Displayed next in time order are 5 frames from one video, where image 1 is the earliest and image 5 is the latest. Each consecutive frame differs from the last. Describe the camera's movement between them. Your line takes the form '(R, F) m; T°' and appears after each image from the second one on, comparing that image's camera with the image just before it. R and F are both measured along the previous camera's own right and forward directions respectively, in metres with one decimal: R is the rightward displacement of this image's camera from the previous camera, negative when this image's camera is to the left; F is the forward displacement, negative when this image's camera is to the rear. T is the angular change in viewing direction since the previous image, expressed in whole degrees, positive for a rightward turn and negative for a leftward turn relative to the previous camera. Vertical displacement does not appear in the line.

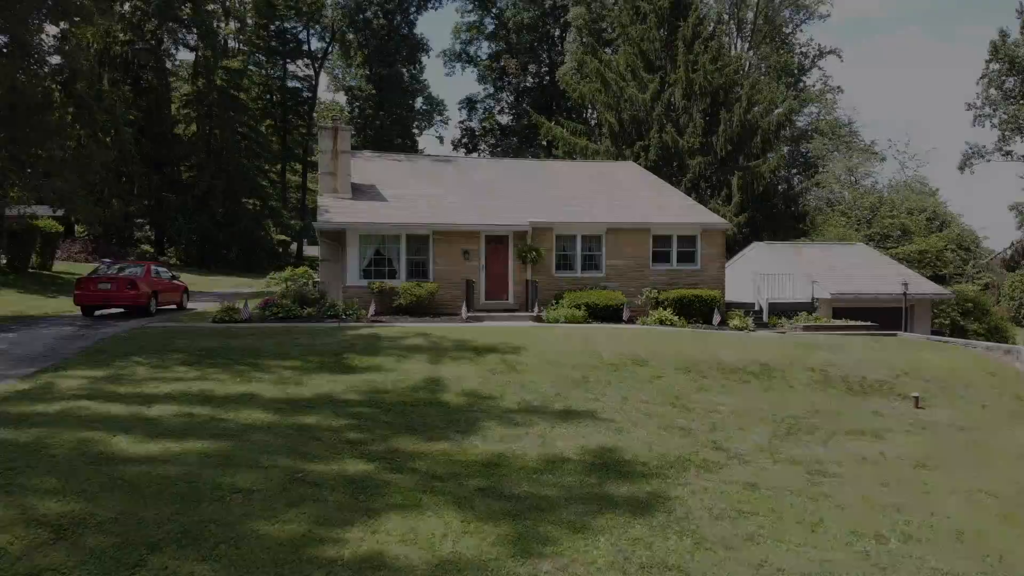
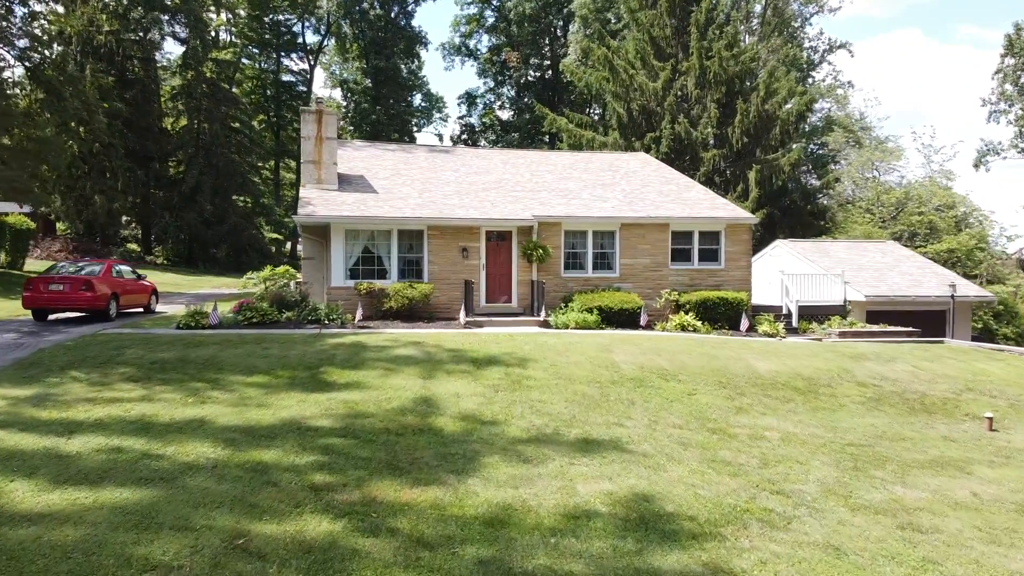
(-0.4, +1.8) m; 0°
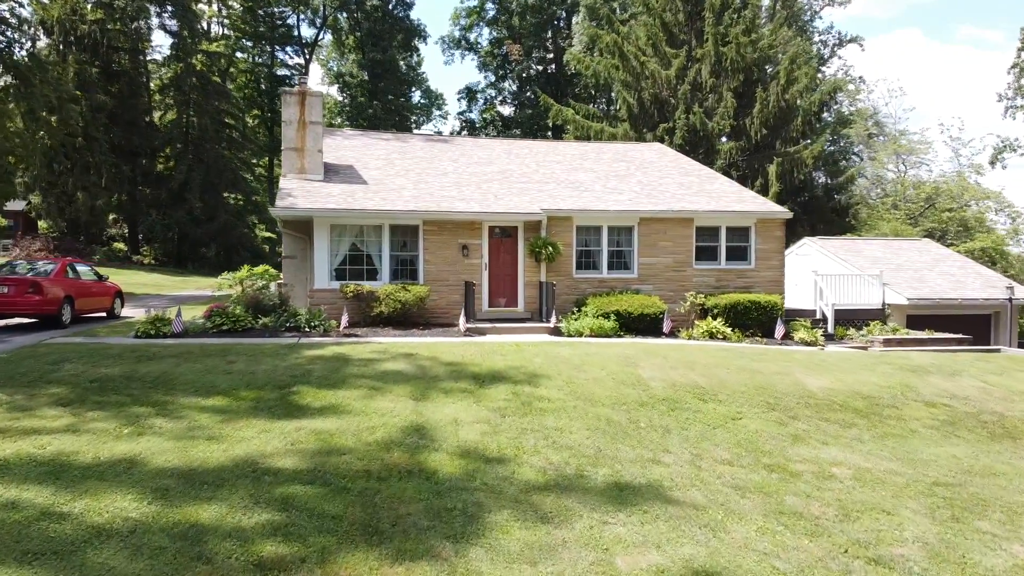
(-0.5, +1.7) m; 0°
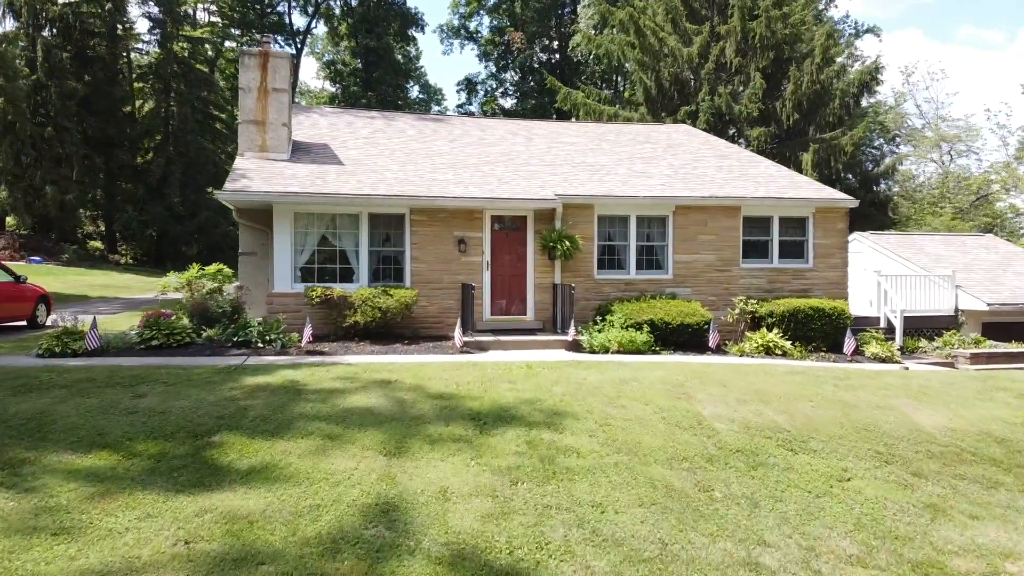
(-0.5, +2.5) m; 0°
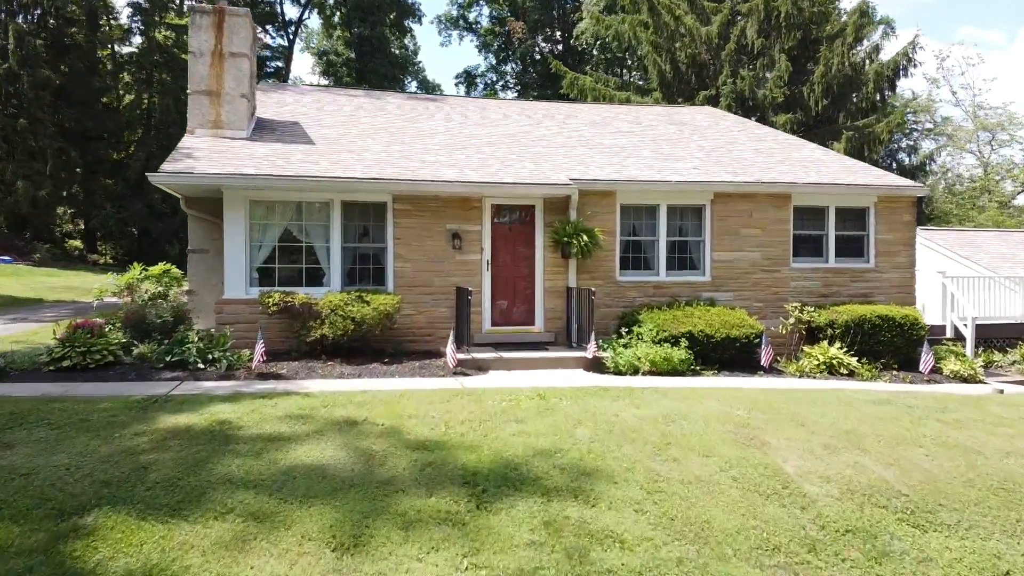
(-0.3, +1.9) m; 0°
